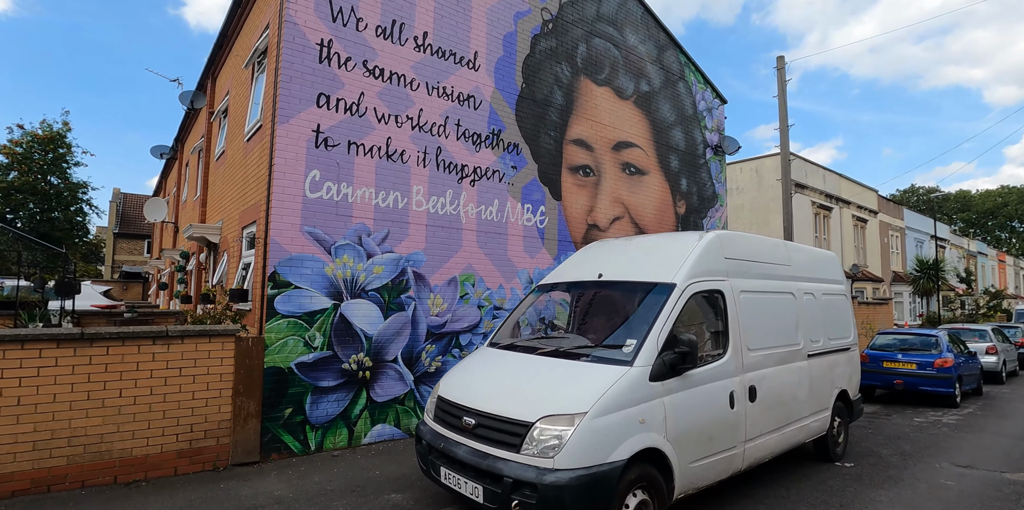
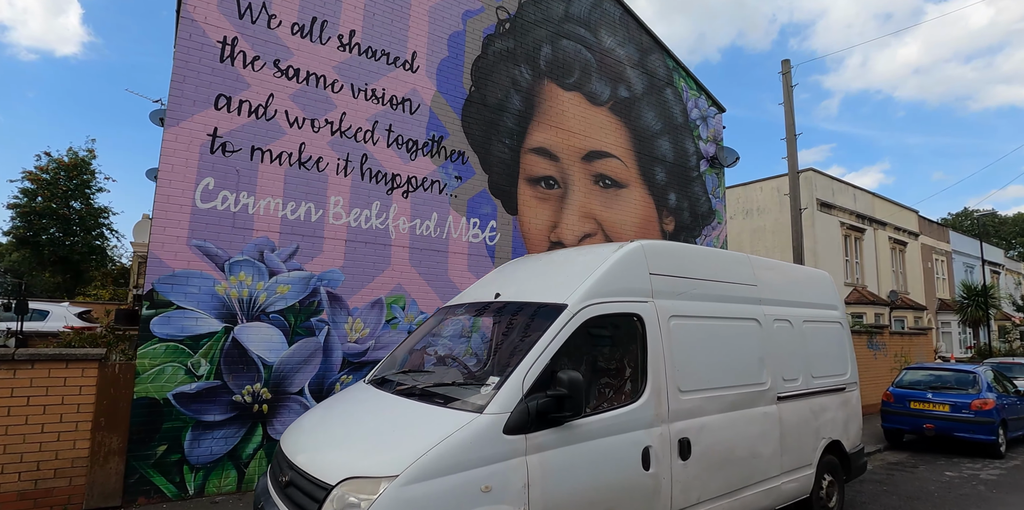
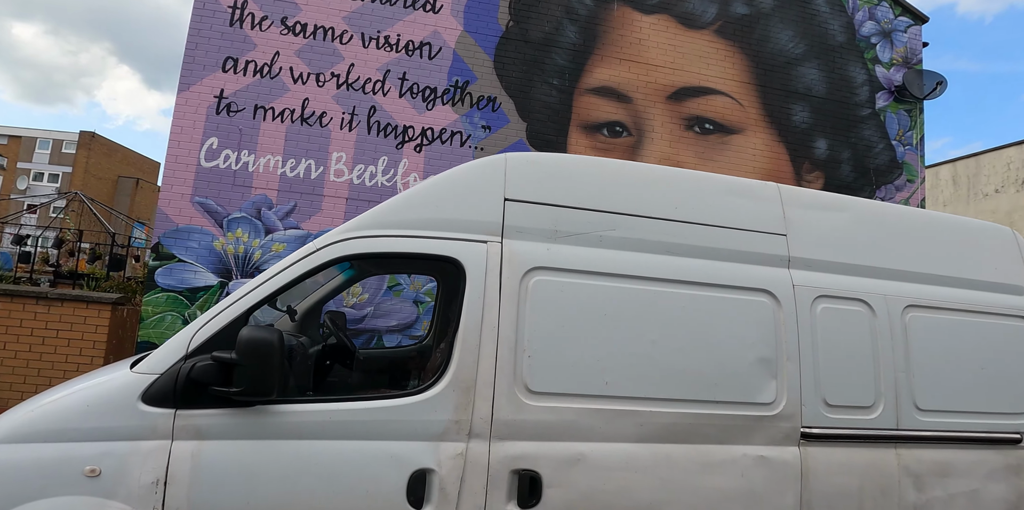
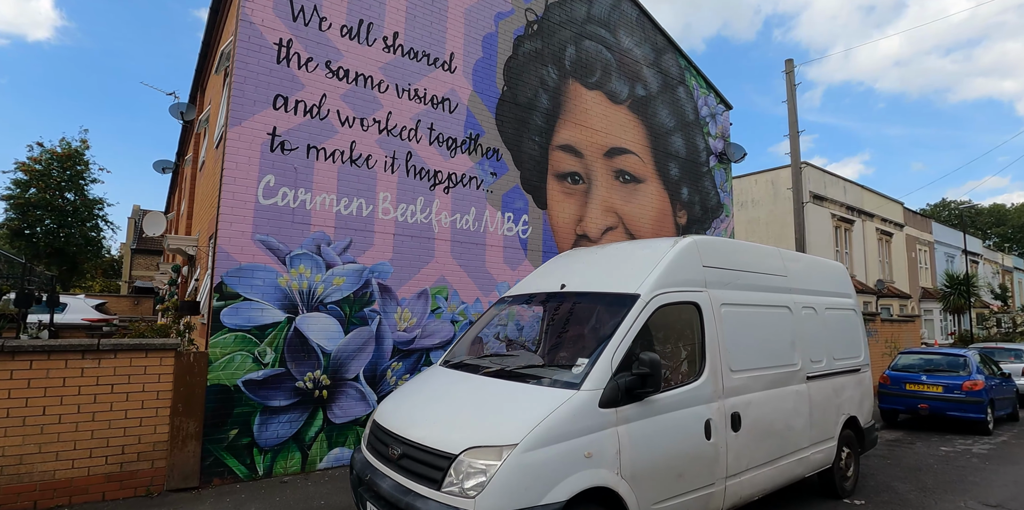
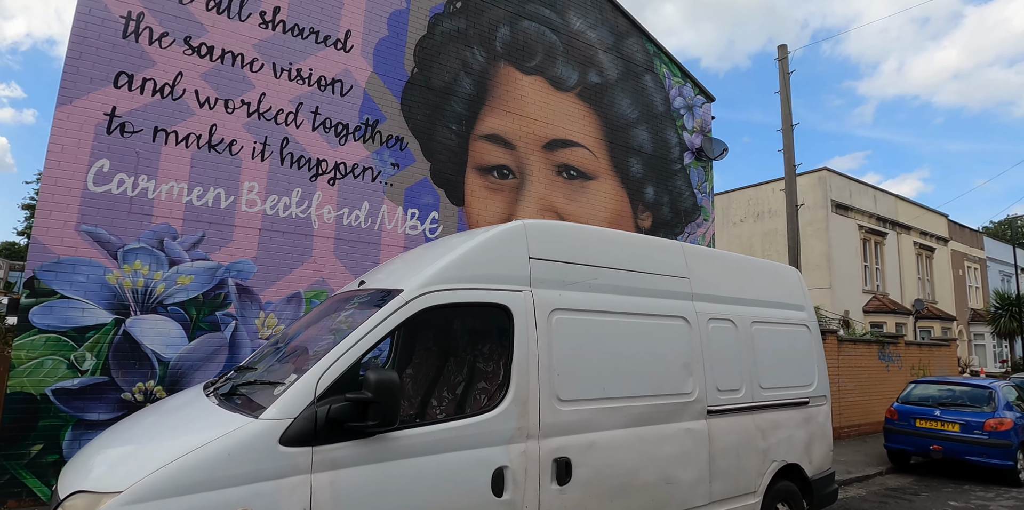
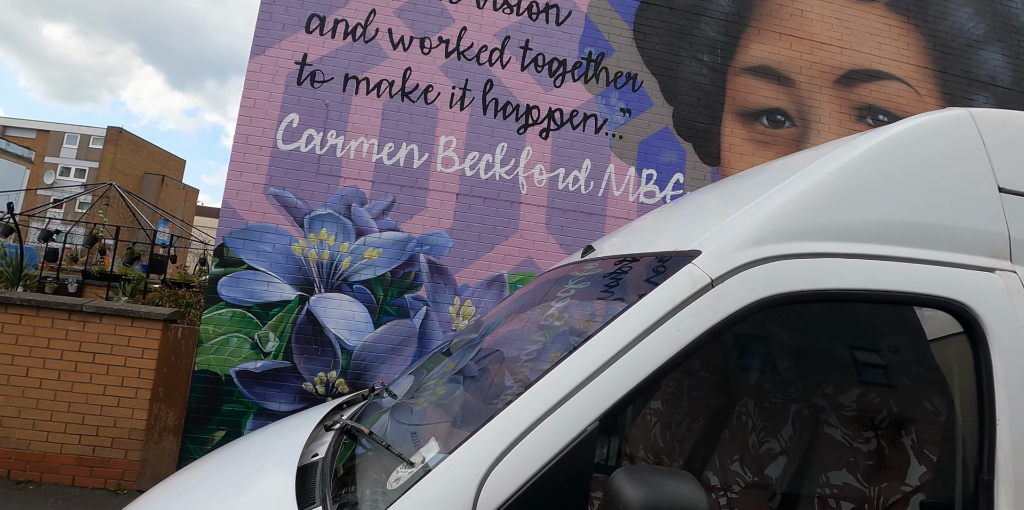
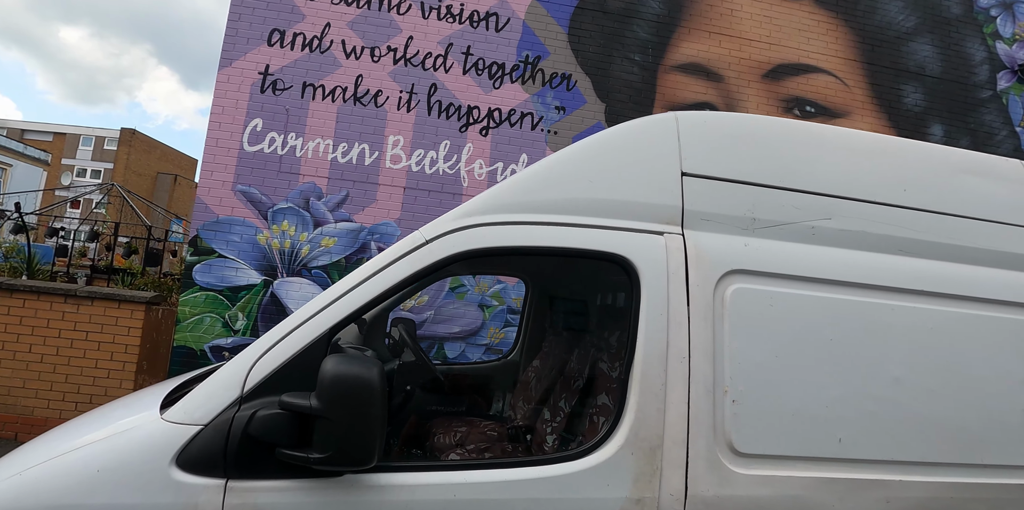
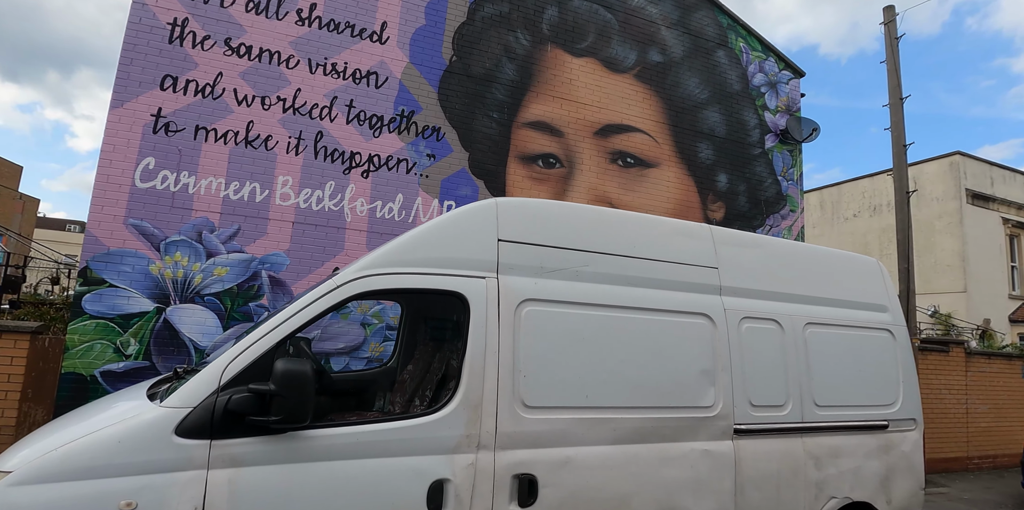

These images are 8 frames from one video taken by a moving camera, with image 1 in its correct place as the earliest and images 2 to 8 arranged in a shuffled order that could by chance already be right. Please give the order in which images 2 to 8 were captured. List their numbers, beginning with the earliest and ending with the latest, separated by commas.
4, 2, 5, 8, 3, 7, 6
